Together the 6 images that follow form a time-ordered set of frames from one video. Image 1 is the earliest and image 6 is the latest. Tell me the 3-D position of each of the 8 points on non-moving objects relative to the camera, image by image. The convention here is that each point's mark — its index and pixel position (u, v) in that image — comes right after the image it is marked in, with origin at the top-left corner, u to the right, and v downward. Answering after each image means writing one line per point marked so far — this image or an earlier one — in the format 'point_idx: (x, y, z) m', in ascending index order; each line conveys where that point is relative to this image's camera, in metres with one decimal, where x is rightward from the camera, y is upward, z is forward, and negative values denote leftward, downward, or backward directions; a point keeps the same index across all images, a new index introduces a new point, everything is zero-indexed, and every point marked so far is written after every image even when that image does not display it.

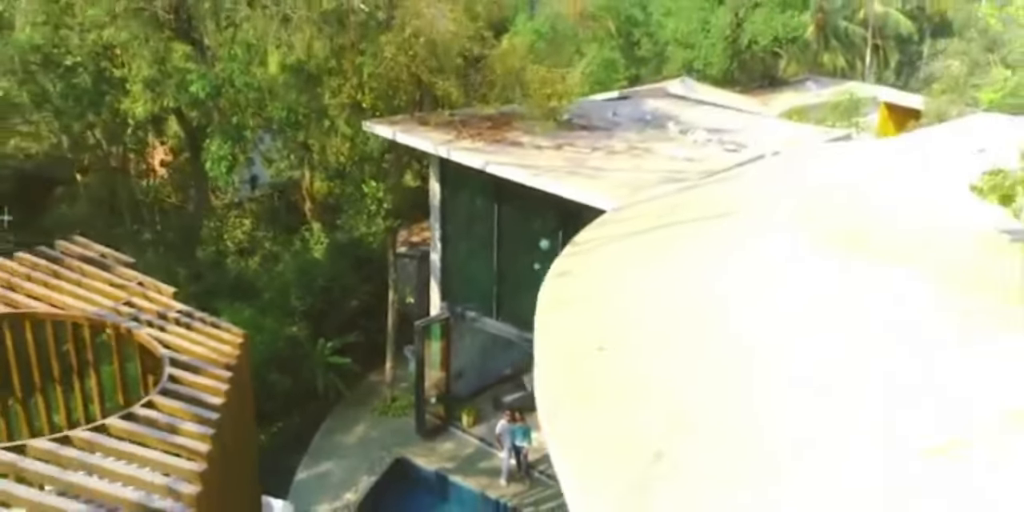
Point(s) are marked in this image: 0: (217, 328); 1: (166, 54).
0: (-3.3, -0.8, +7.9) m
1: (-6.7, +3.8, +14.2) m
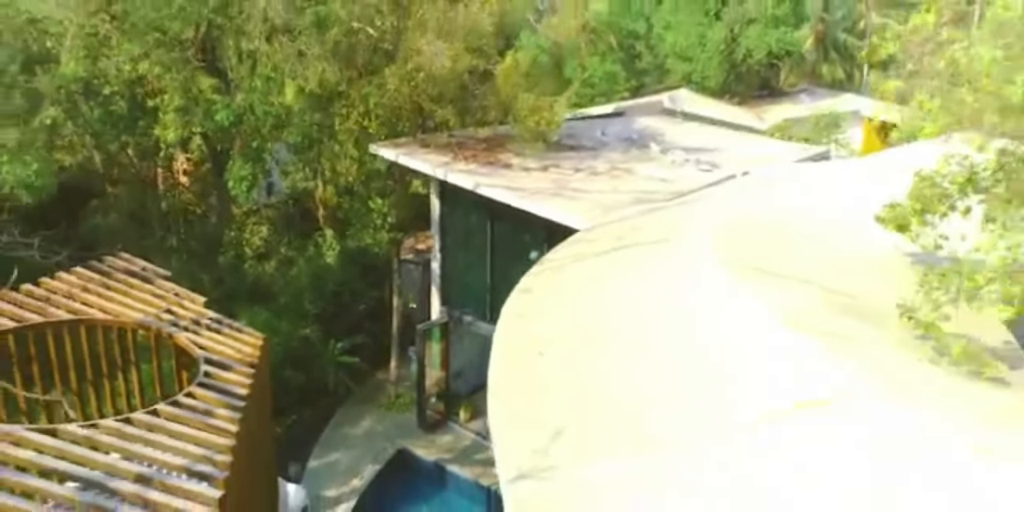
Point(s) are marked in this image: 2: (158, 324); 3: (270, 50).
0: (-3.6, -1.0, +9.5) m
1: (-6.9, +3.6, +15.8) m
2: (-4.5, -0.8, +9.2) m
3: (-5.1, +4.4, +15.6) m
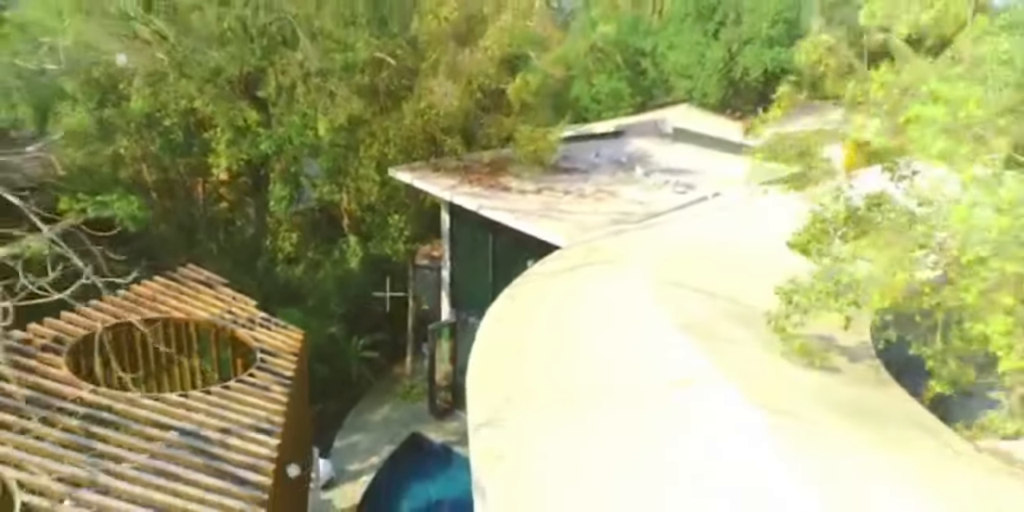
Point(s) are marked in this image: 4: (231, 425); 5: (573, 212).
0: (-3.8, -1.2, +12.1) m
1: (-6.9, +3.4, +18.6) m
2: (-4.7, -1.1, +11.9) m
3: (-5.2, +4.1, +18.3) m
4: (-3.6, -2.2, +9.2) m
5: (+1.4, +1.0, +16.9) m
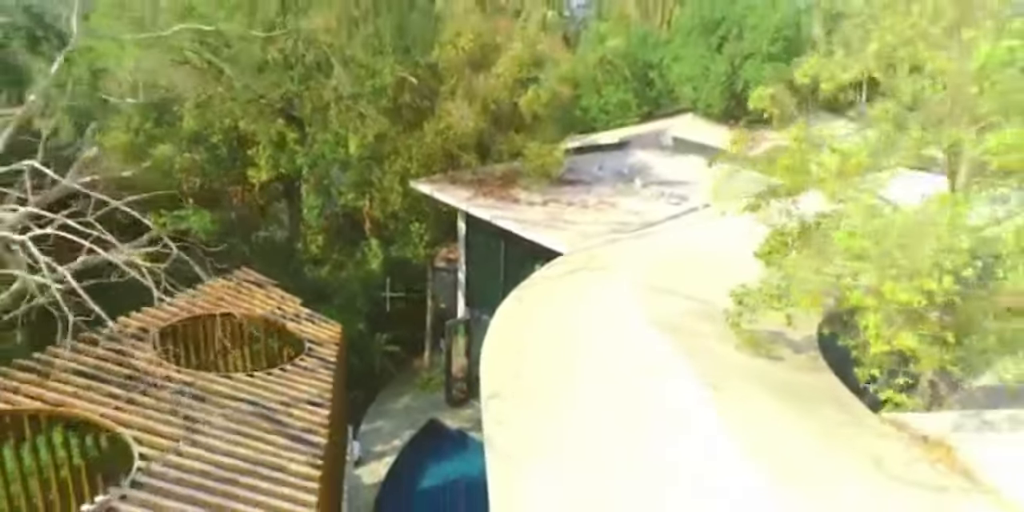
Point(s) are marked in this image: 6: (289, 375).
0: (-3.7, -1.3, +14.3) m
1: (-6.6, +3.3, +20.8) m
2: (-4.6, -1.2, +14.1) m
3: (-4.9, +4.0, +20.5) m
4: (-3.5, -2.3, +11.4) m
5: (+1.6, +0.9, +19.0) m
6: (-3.7, -2.0, +12.2) m
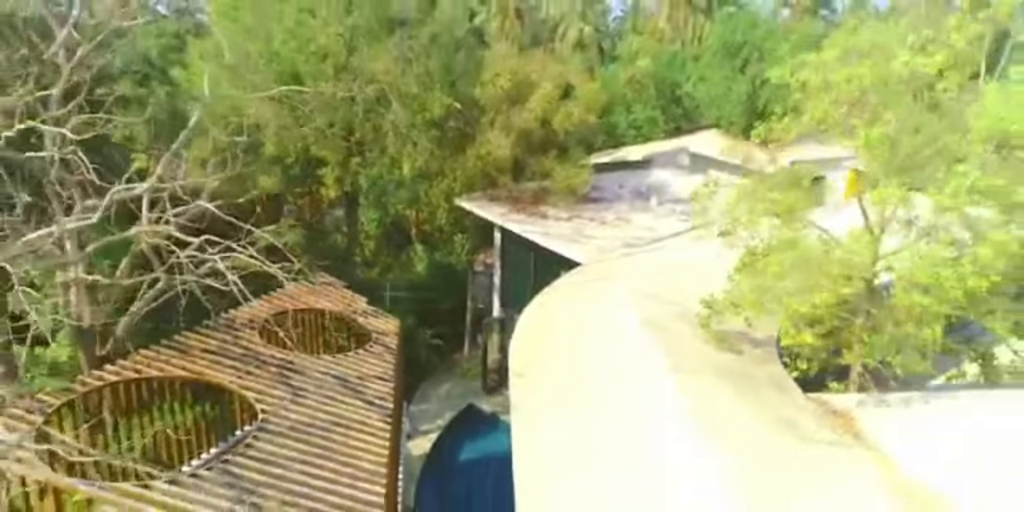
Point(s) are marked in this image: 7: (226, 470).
0: (-3.1, -1.5, +17.8) m
1: (-5.6, +3.2, +24.5) m
2: (-4.0, -1.3, +17.7) m
3: (-3.9, +3.9, +24.1) m
4: (-3.1, -2.5, +14.9) m
5: (+2.5, +0.6, +22.3) m
6: (-3.2, -2.2, +15.7) m
7: (-4.4, -3.3, +11.3) m
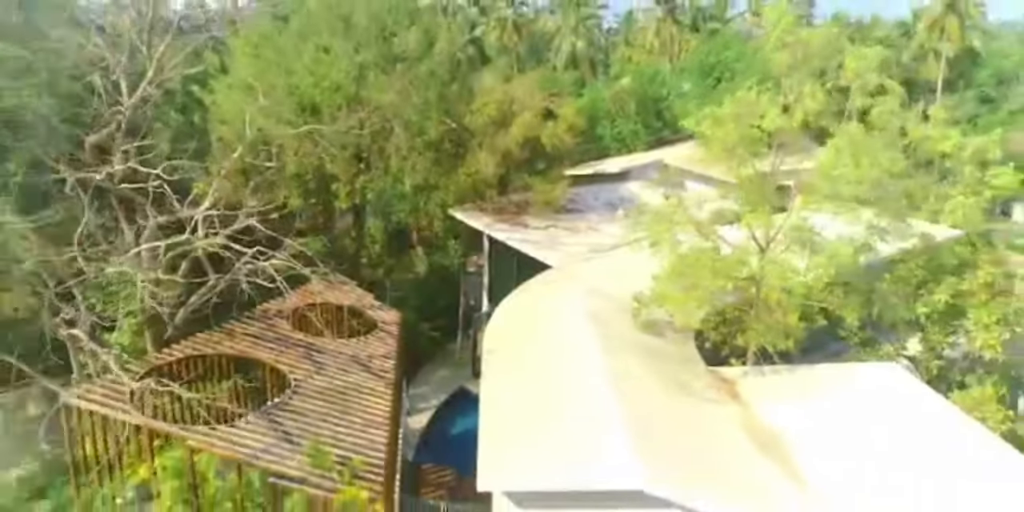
0: (-3.7, -1.6, +21.9) m
1: (-6.2, +3.1, +28.6) m
2: (-4.6, -1.5, +21.8) m
3: (-4.4, +3.7, +28.2) m
4: (-3.7, -2.6, +19.0) m
5: (+1.9, +0.5, +26.3) m
6: (-3.9, -2.3, +19.8) m
7: (-5.0, -3.4, +15.4) m
